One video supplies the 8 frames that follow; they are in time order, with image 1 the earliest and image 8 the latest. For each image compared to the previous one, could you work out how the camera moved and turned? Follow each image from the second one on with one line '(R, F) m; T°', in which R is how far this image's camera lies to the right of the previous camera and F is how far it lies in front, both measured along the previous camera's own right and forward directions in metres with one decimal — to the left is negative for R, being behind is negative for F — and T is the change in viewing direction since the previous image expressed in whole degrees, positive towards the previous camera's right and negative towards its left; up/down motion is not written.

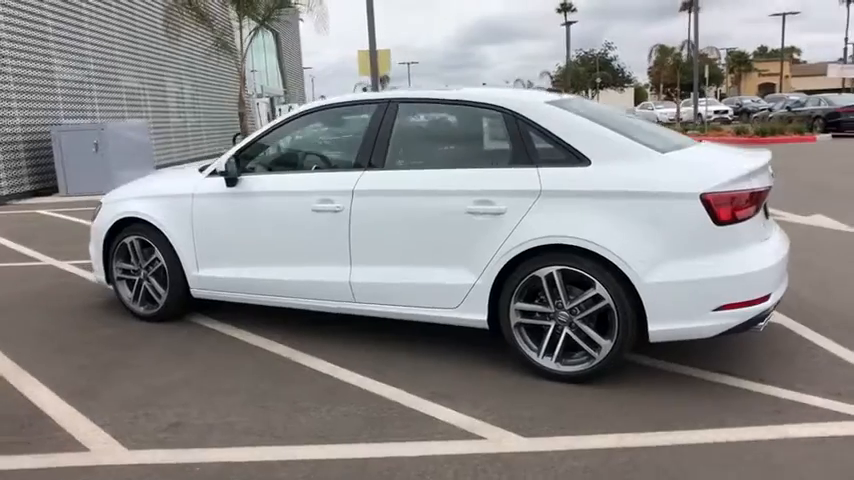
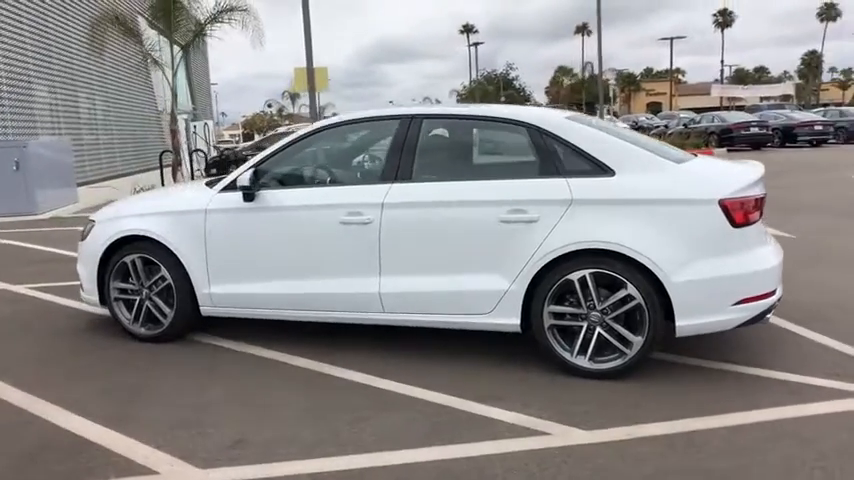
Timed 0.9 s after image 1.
(-0.9, -0.1) m; +8°
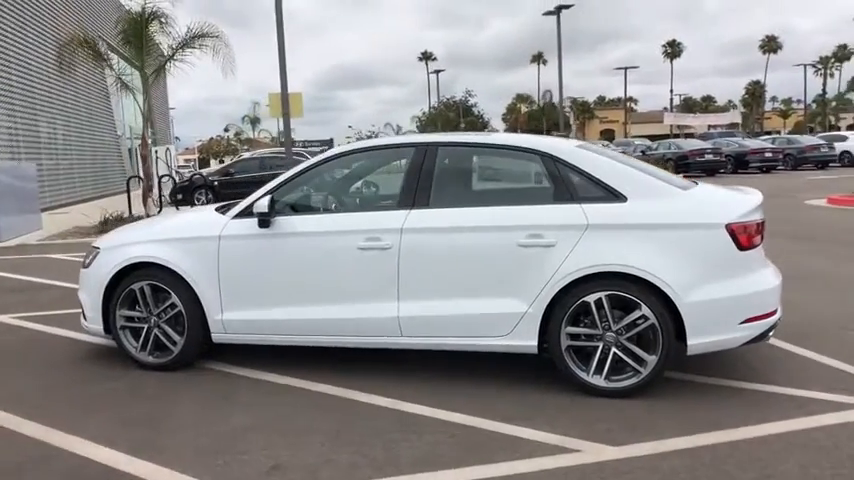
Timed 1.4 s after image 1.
(-0.5, -0.1) m; +4°
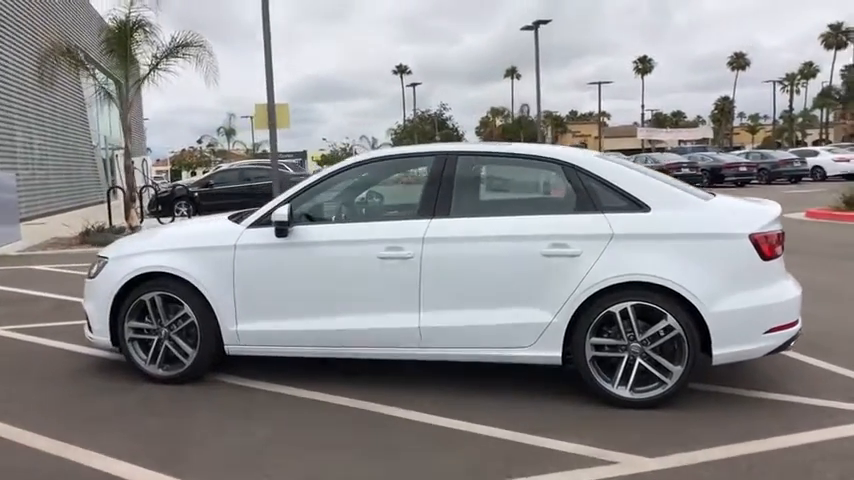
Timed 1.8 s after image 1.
(-0.4, +0.1) m; +2°
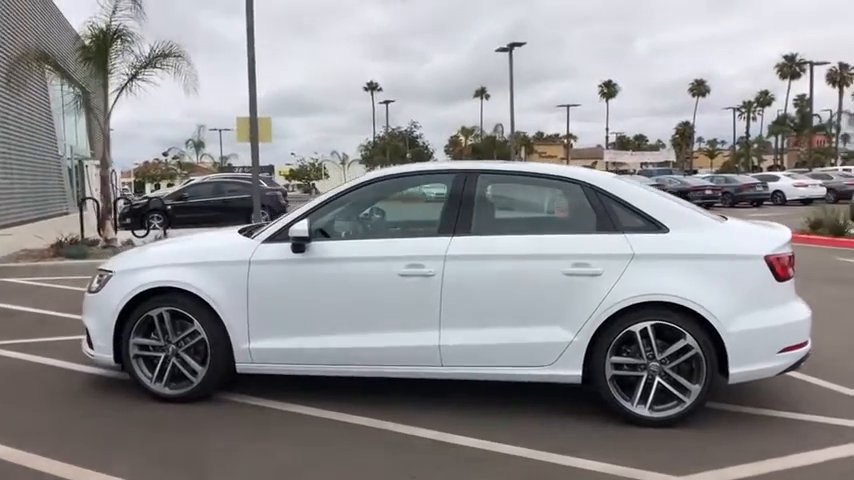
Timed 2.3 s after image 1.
(-0.4, 0.0) m; +3°
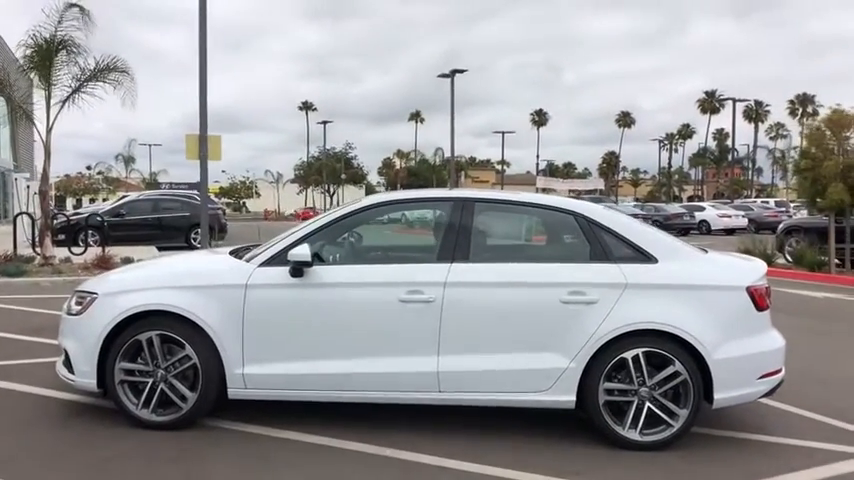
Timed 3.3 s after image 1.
(-0.5, 0.0) m; +6°
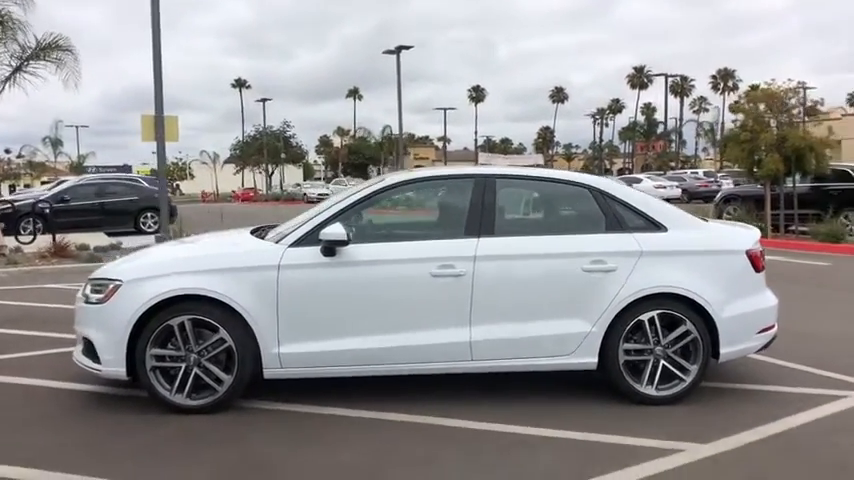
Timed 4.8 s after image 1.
(-0.7, -0.1) m; +5°
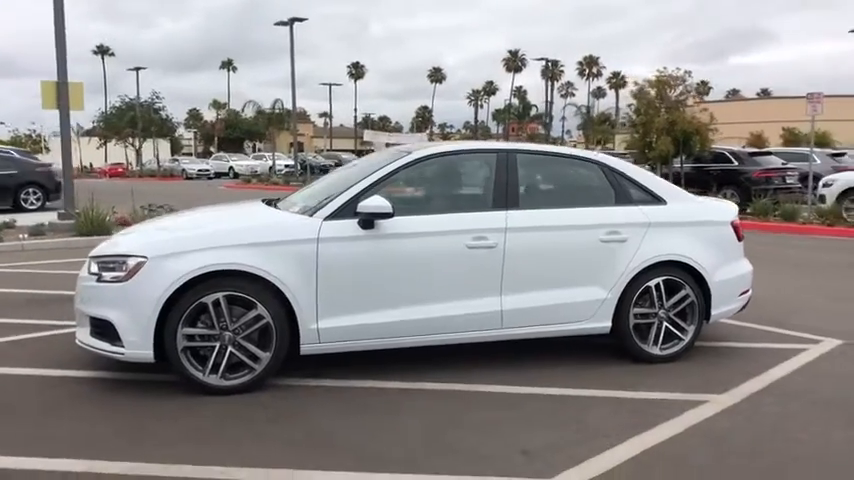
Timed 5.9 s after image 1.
(-1.3, 0.0) m; +11°
